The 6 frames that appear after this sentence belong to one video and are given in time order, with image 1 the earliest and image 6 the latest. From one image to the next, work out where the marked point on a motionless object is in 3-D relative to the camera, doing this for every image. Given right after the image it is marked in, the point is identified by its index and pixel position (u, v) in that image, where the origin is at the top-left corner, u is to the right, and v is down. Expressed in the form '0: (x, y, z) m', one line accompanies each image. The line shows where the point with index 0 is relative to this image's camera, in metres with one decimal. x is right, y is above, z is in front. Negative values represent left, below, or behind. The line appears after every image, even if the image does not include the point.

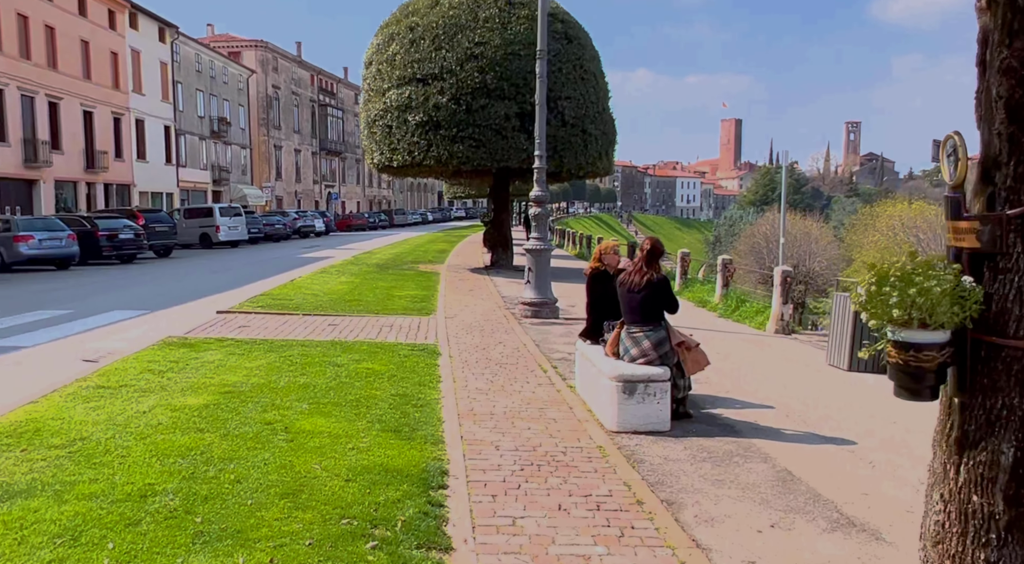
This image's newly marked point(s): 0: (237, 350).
0: (-2.7, -0.7, +8.3) m
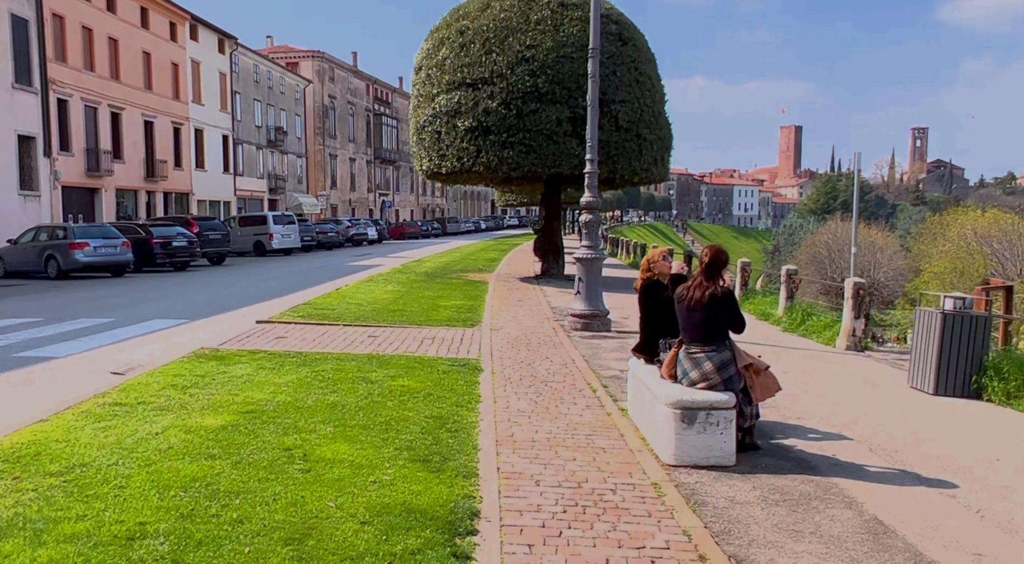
0: (-2.2, -0.8, +7.8) m
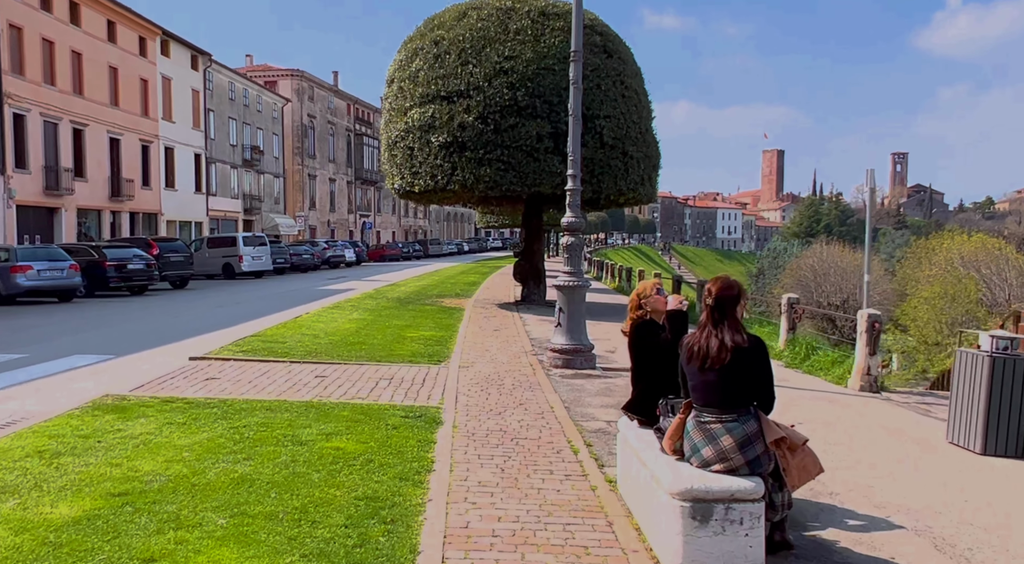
0: (-2.5, -1.0, +6.4) m
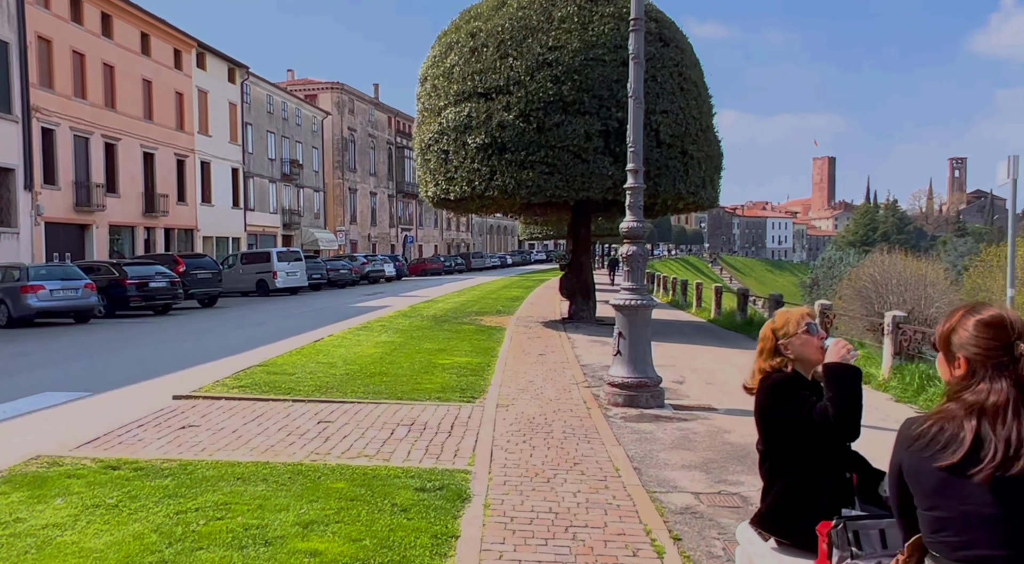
0: (-2.2, -1.2, +4.7) m
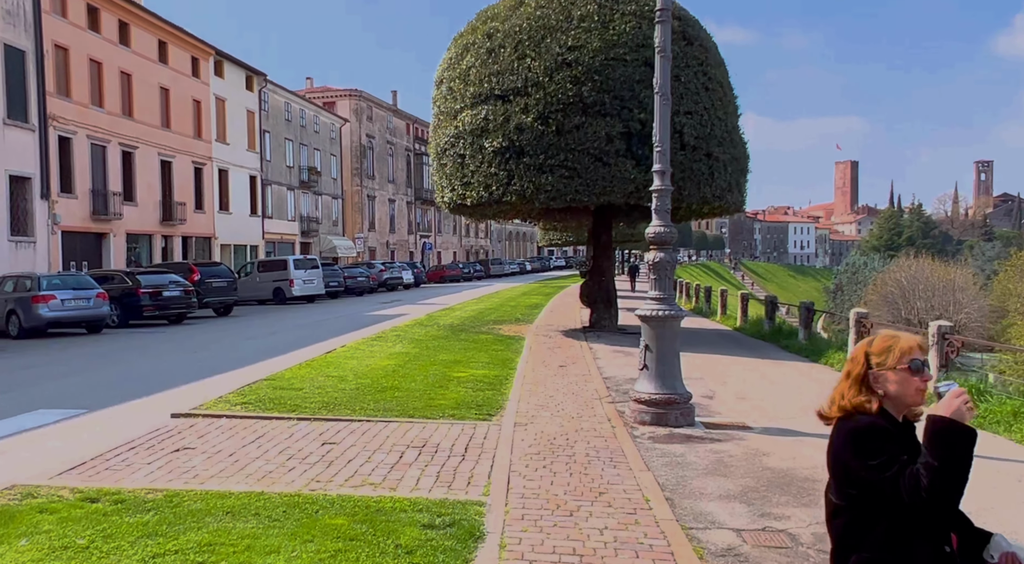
0: (-2.1, -1.3, +4.2) m
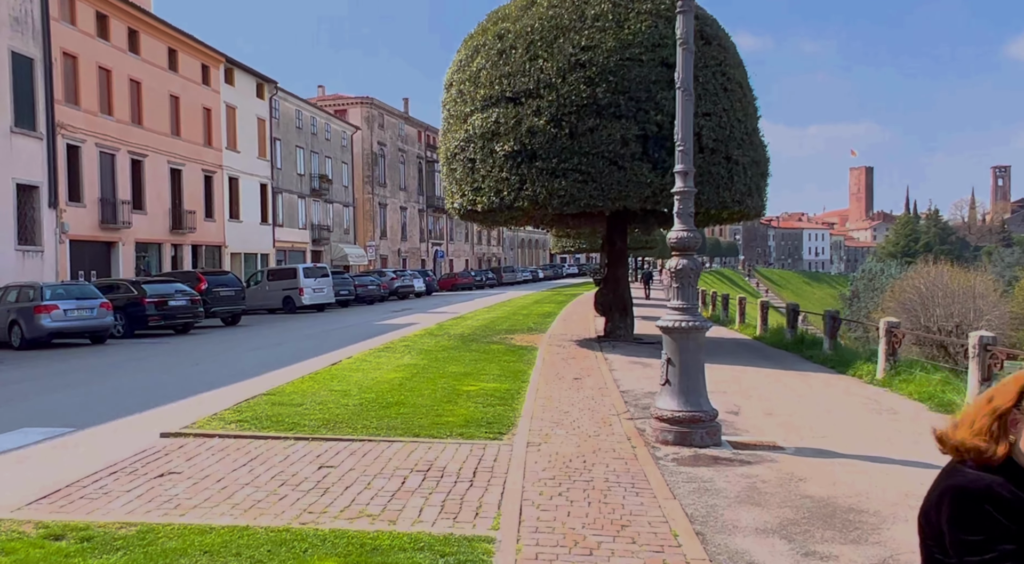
0: (-2.1, -1.3, +3.7) m
